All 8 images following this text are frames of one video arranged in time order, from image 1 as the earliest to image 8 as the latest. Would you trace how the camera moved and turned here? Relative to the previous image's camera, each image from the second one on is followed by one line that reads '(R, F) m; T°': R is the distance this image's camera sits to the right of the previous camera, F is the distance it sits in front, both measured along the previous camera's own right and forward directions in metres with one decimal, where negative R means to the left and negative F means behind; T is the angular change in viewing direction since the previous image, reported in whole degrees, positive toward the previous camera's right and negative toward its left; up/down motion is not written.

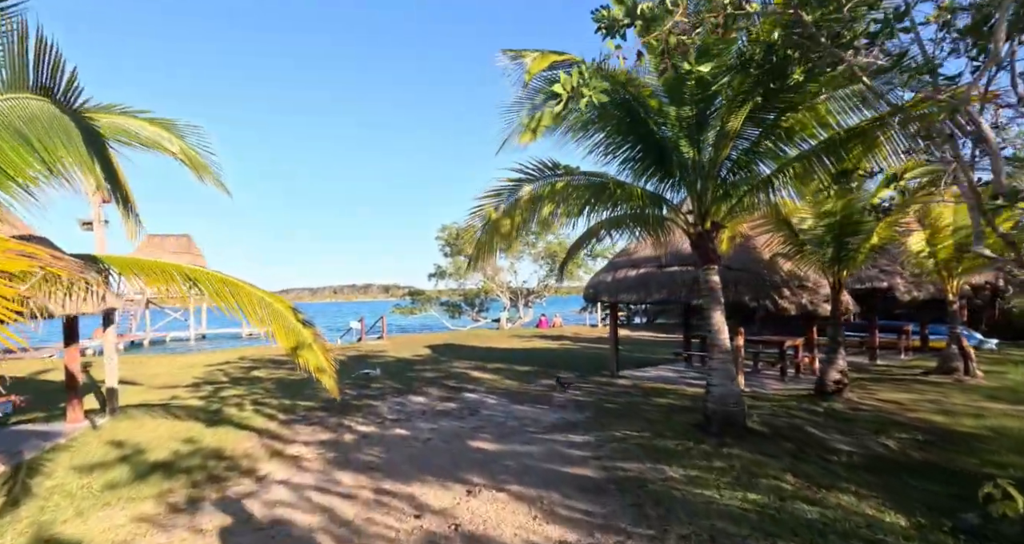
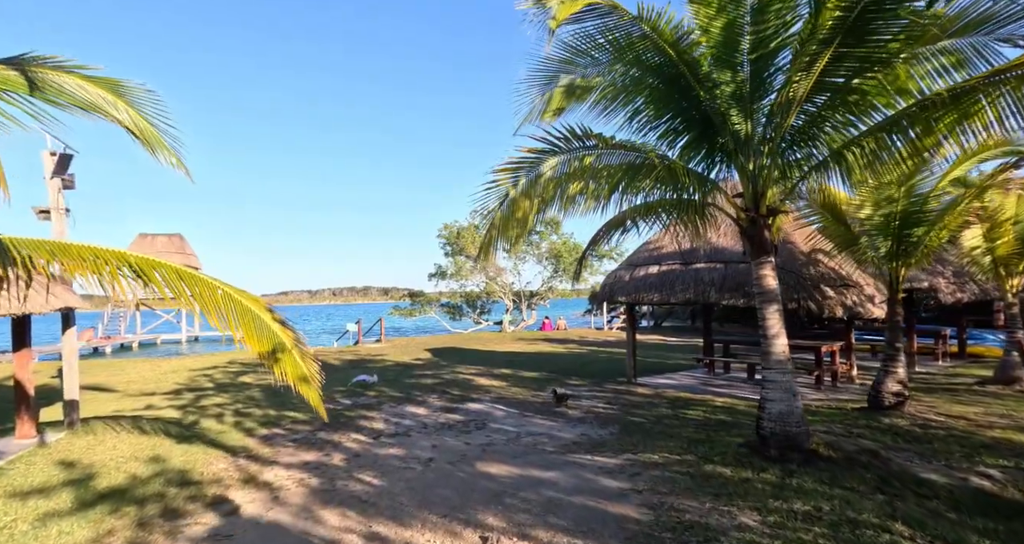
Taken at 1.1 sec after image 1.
(-0.2, +1.0) m; 0°
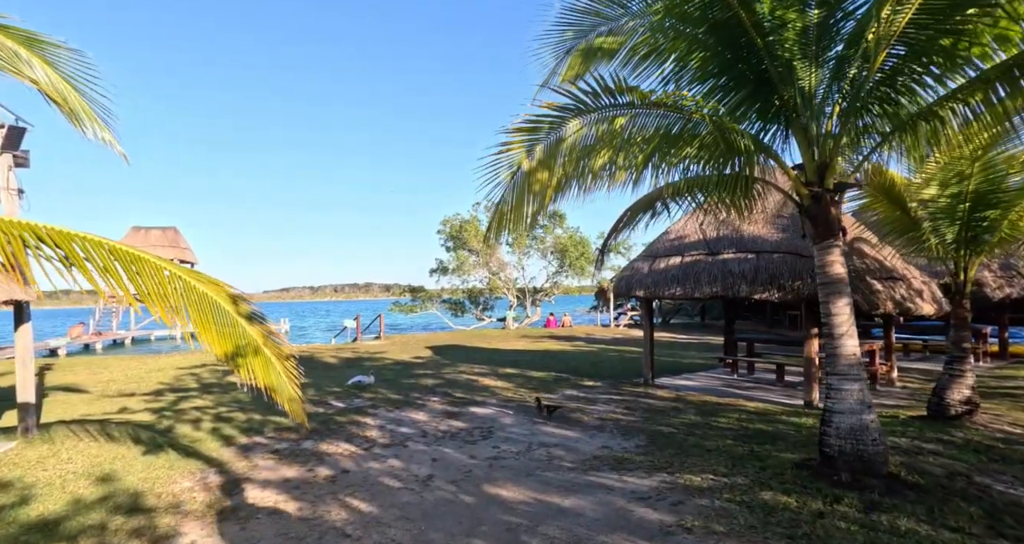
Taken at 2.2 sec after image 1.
(-0.1, +0.9) m; 0°
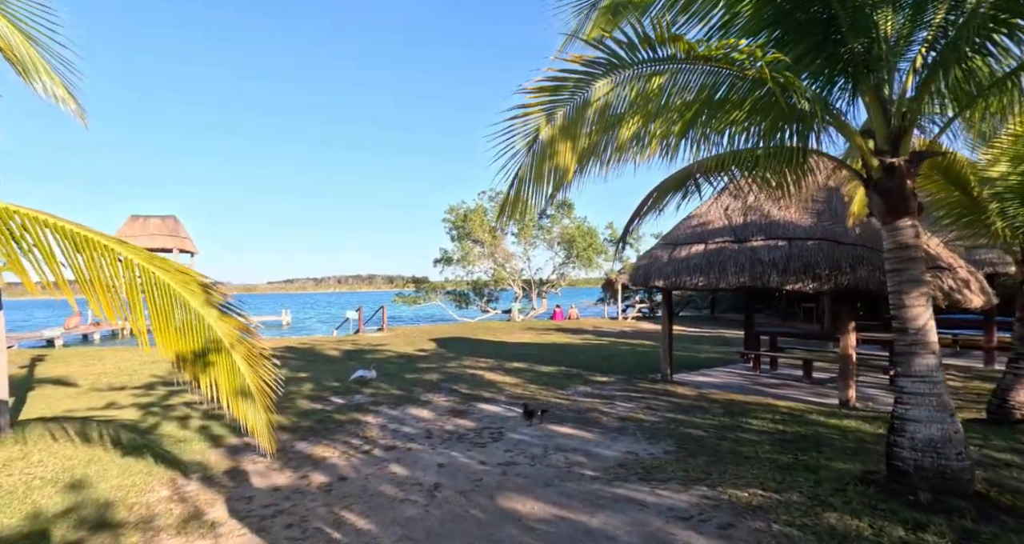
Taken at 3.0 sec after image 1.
(-0.1, +0.6) m; 0°
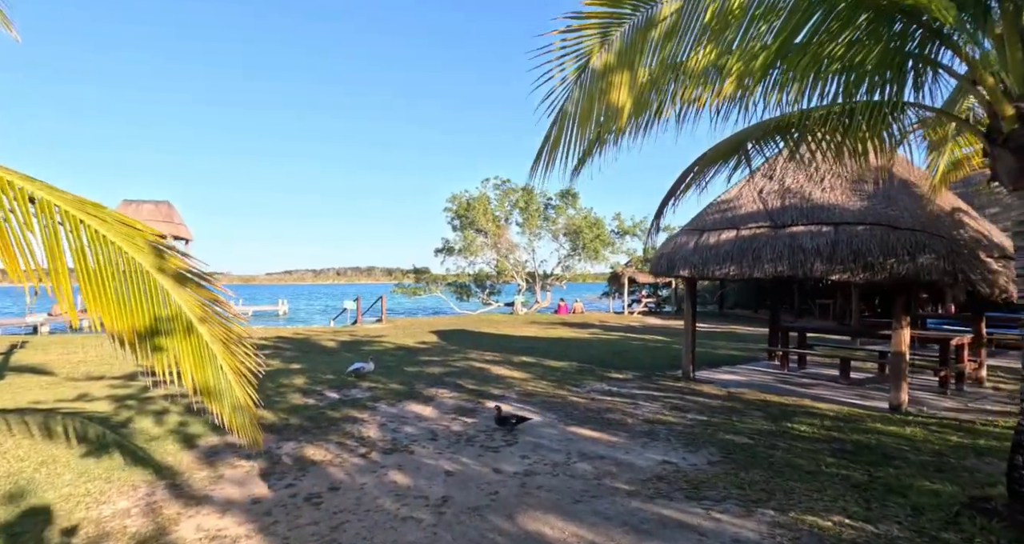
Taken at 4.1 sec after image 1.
(-0.2, +0.8) m; 0°
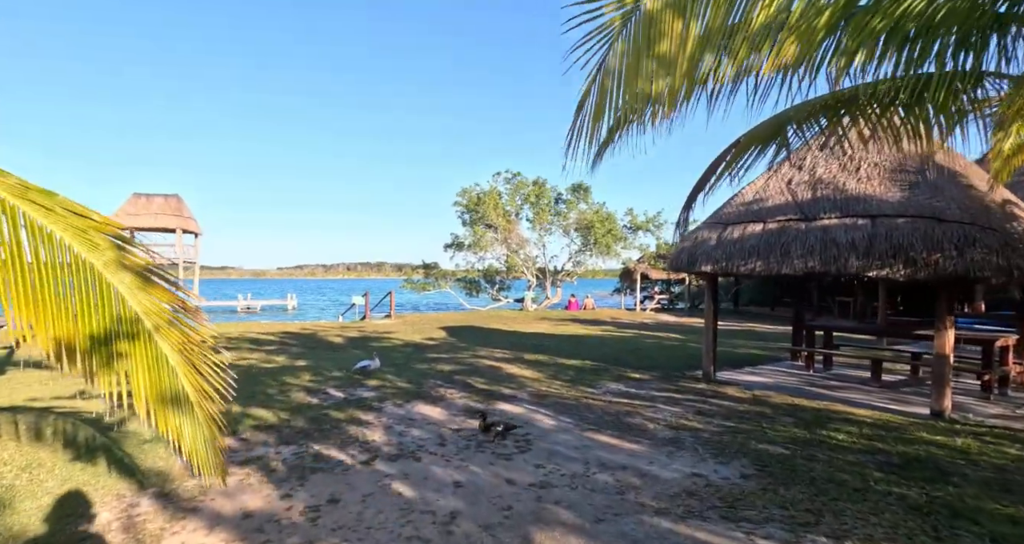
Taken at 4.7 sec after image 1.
(0.0, +0.4) m; -1°
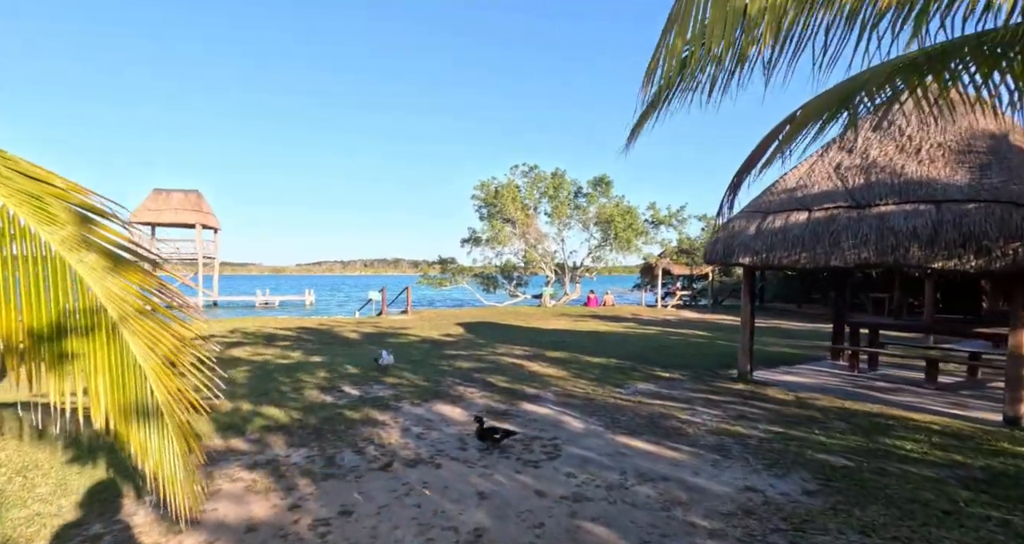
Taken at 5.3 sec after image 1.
(-0.1, +0.5) m; -2°
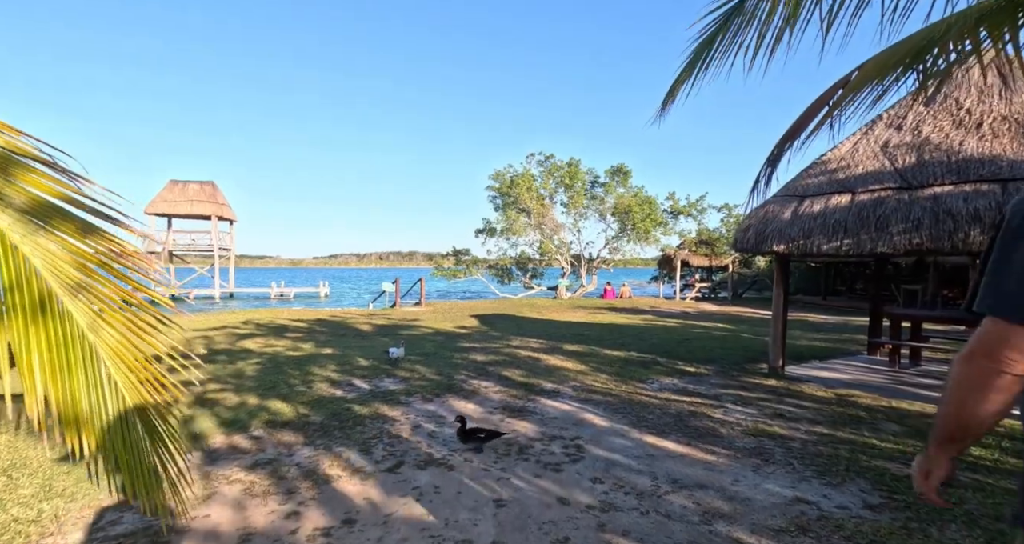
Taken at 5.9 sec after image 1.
(0.0, +0.4) m; -1°
